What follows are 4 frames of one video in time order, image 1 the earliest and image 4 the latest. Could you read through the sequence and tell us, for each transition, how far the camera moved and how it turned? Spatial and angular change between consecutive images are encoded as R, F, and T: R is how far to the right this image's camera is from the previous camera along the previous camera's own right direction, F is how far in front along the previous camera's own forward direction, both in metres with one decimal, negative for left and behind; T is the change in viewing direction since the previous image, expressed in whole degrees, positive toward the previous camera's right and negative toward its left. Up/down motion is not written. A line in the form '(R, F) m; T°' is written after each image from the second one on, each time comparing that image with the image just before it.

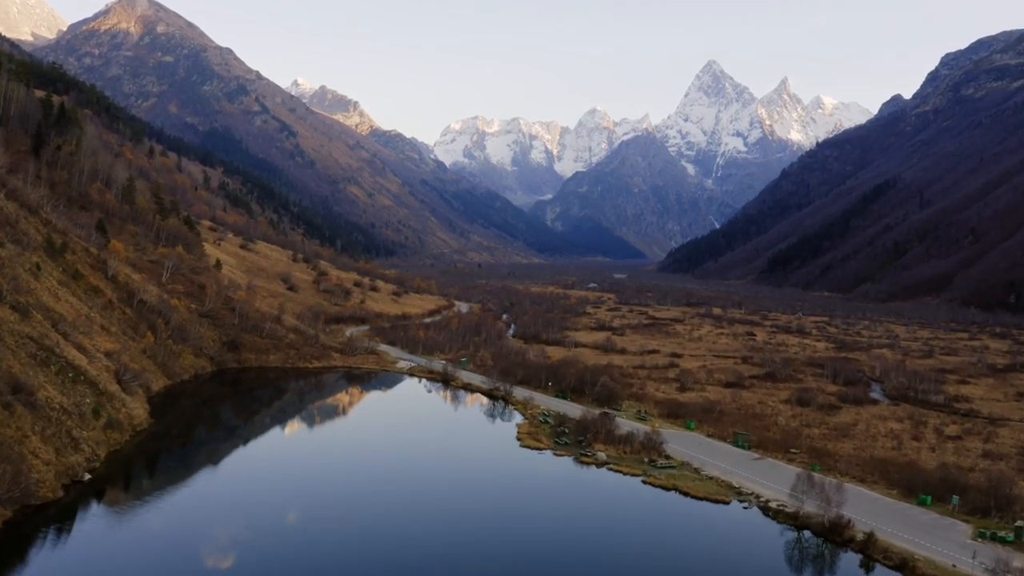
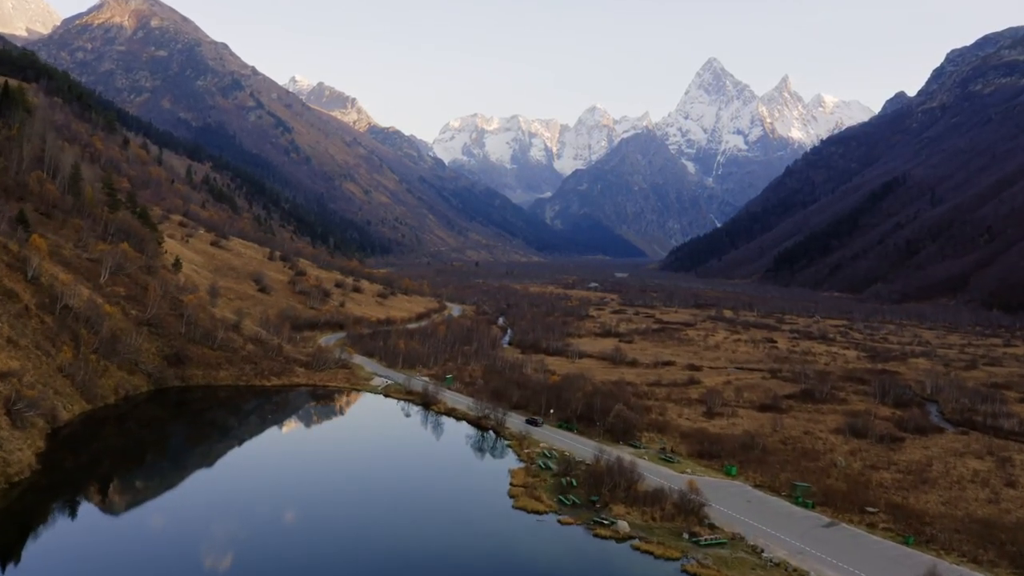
(+0.5, +12.5) m; 0°
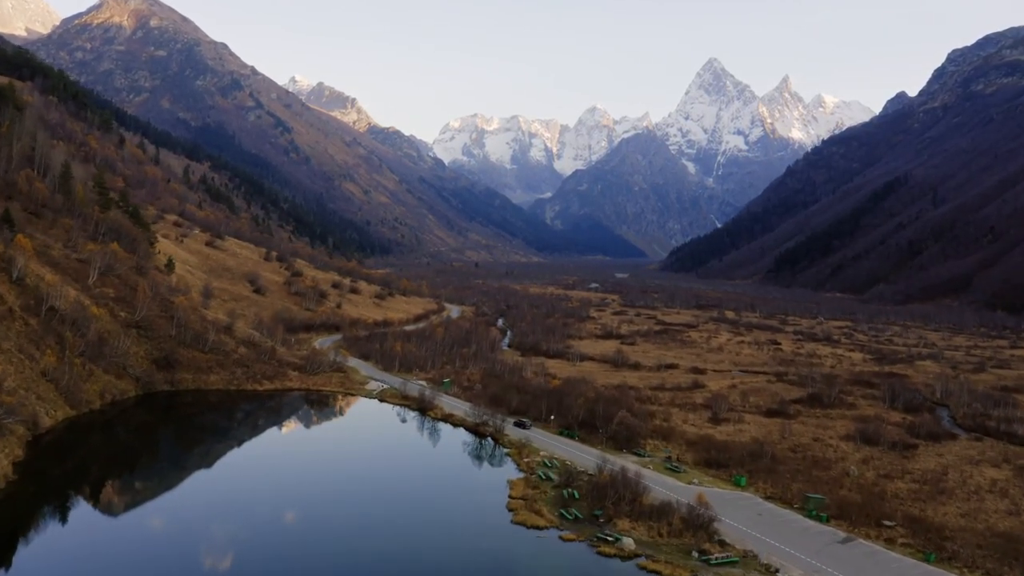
(+0.1, +2.0) m; 0°
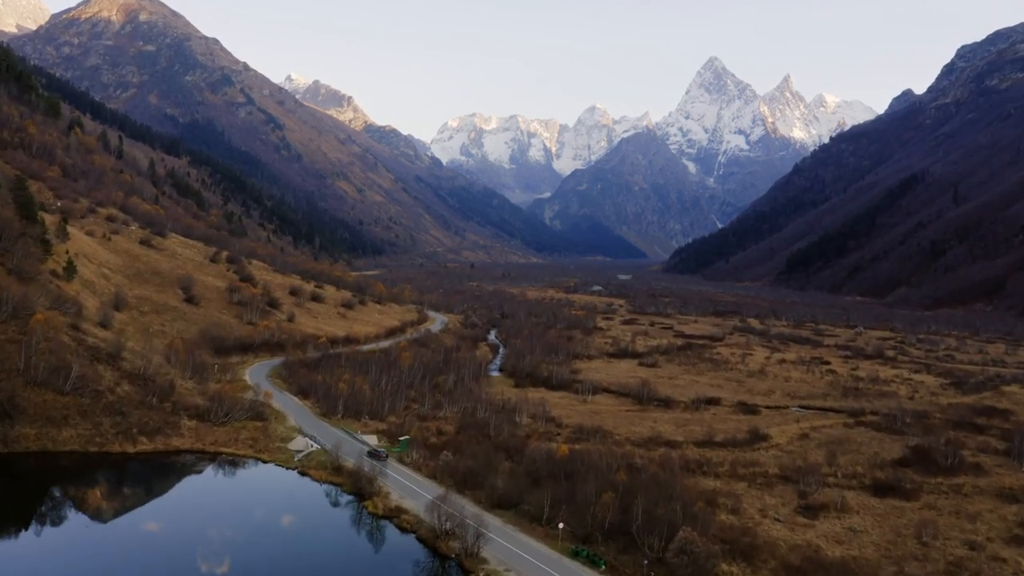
(+0.8, +20.8) m; 0°
